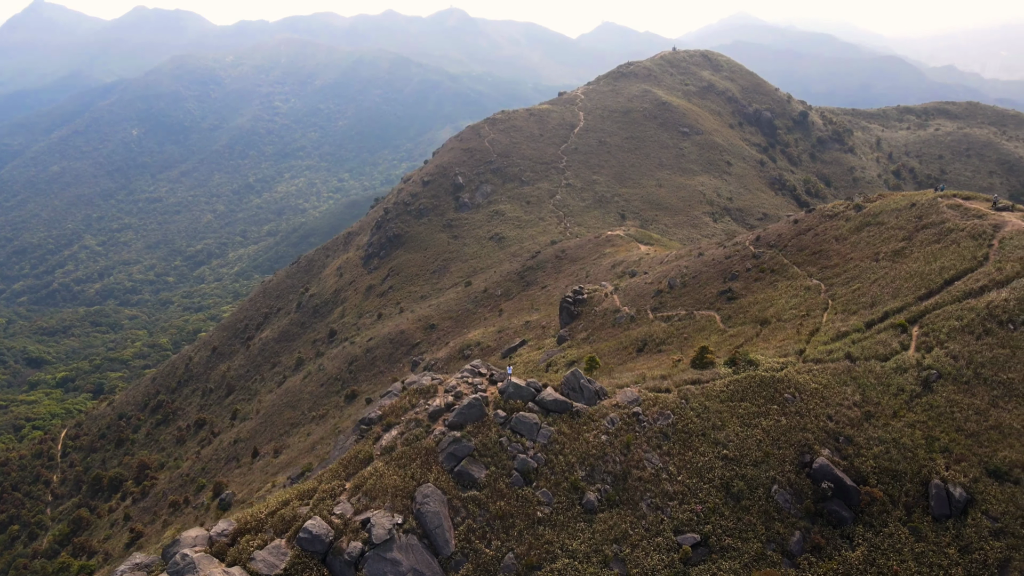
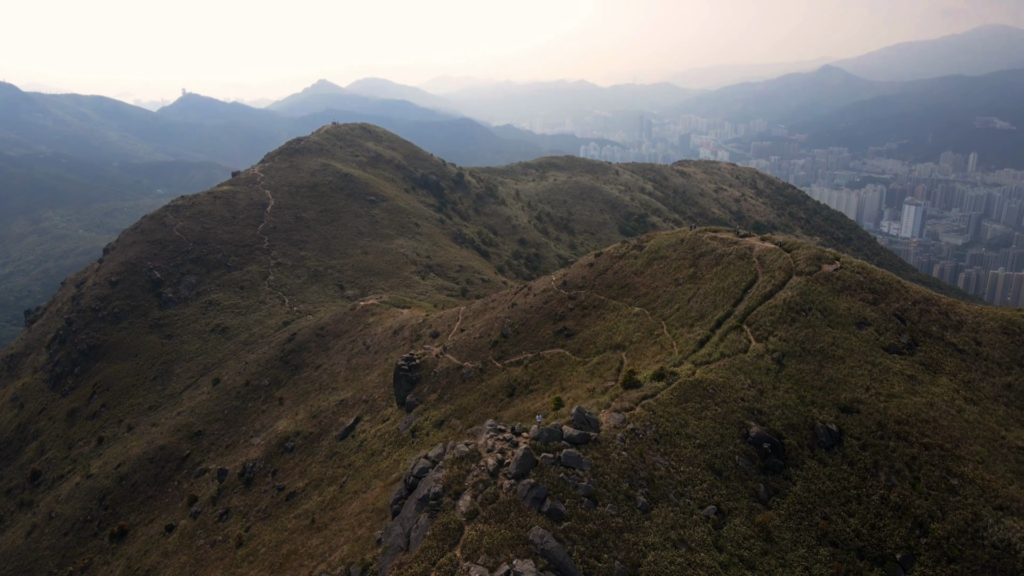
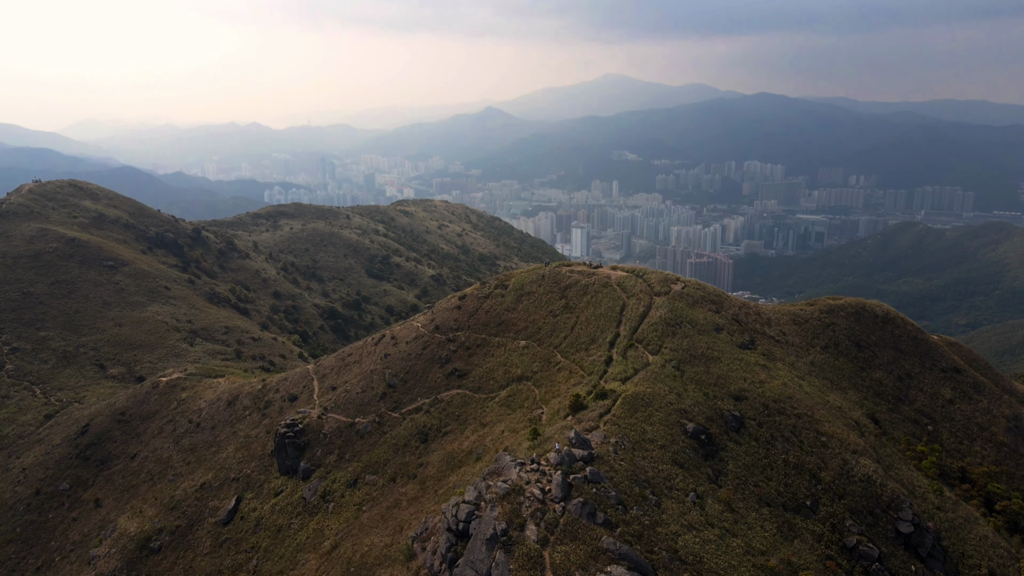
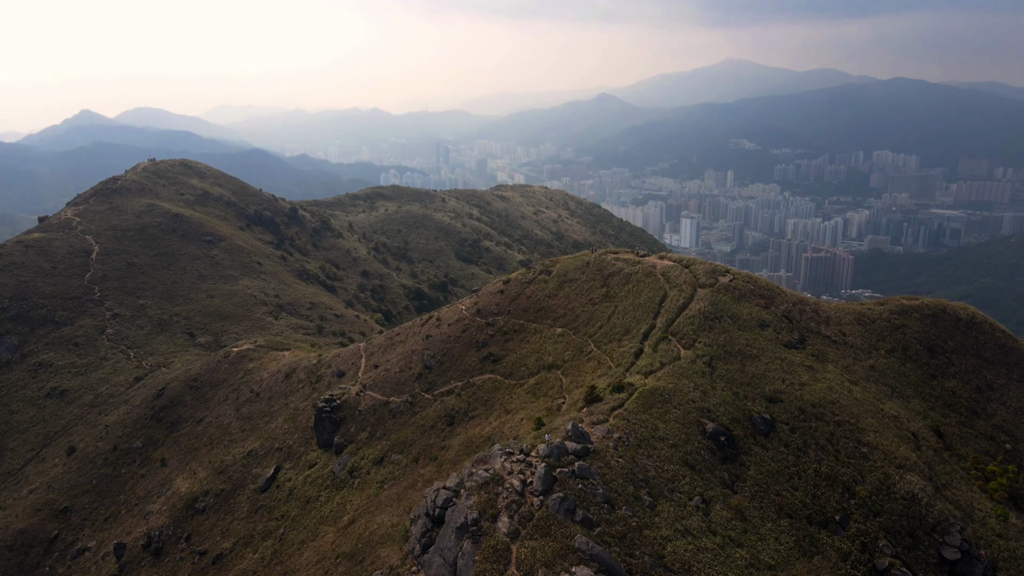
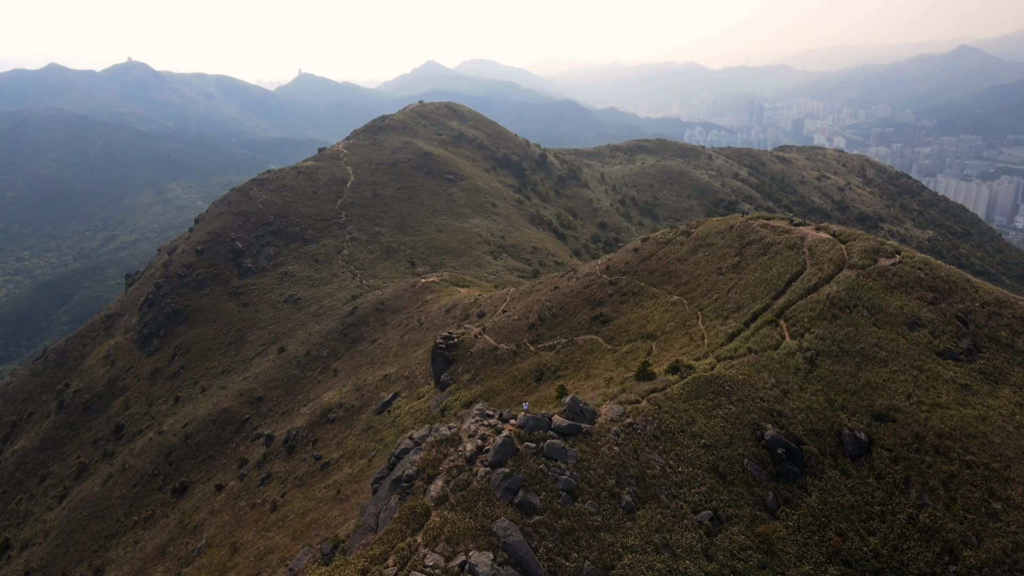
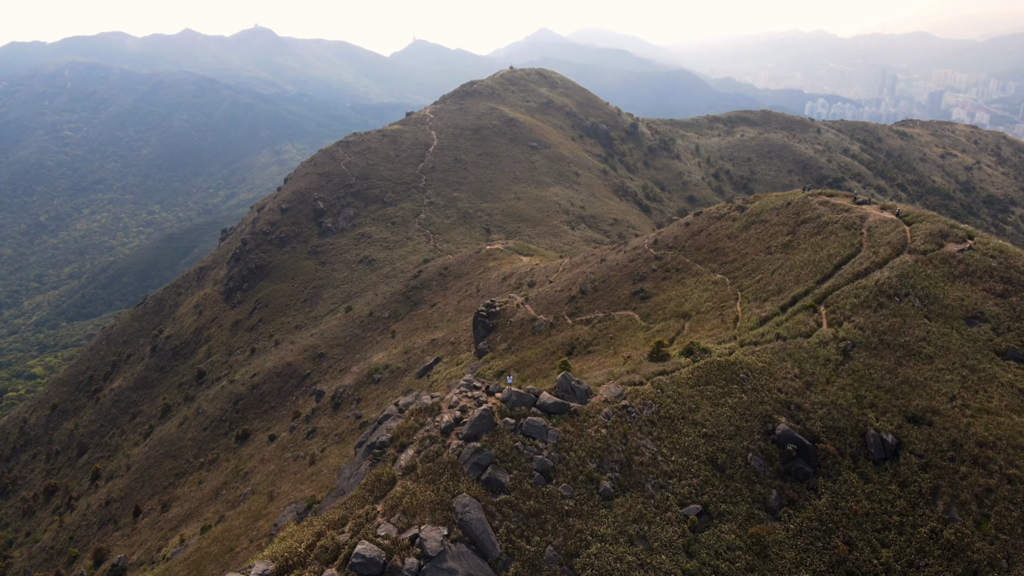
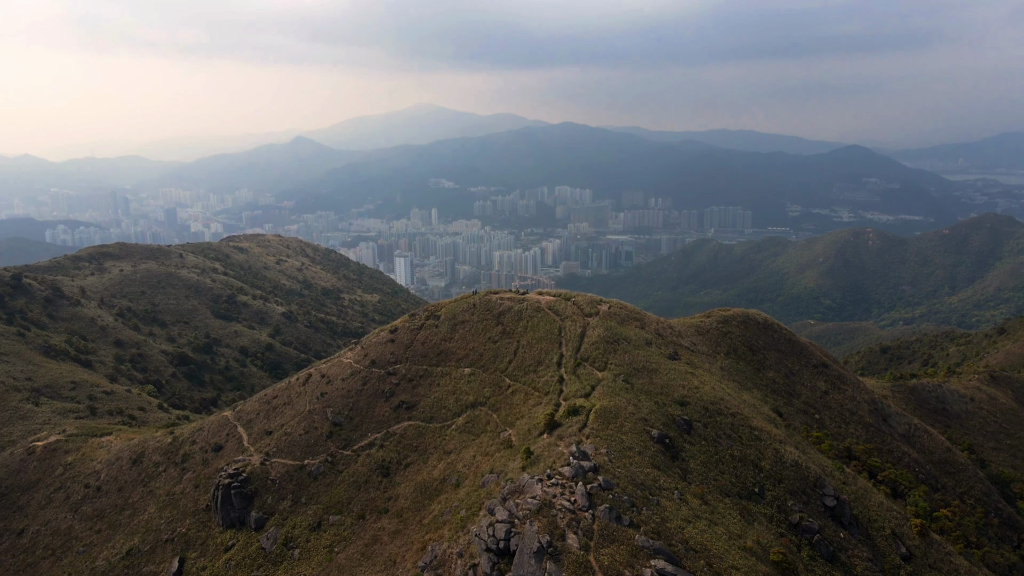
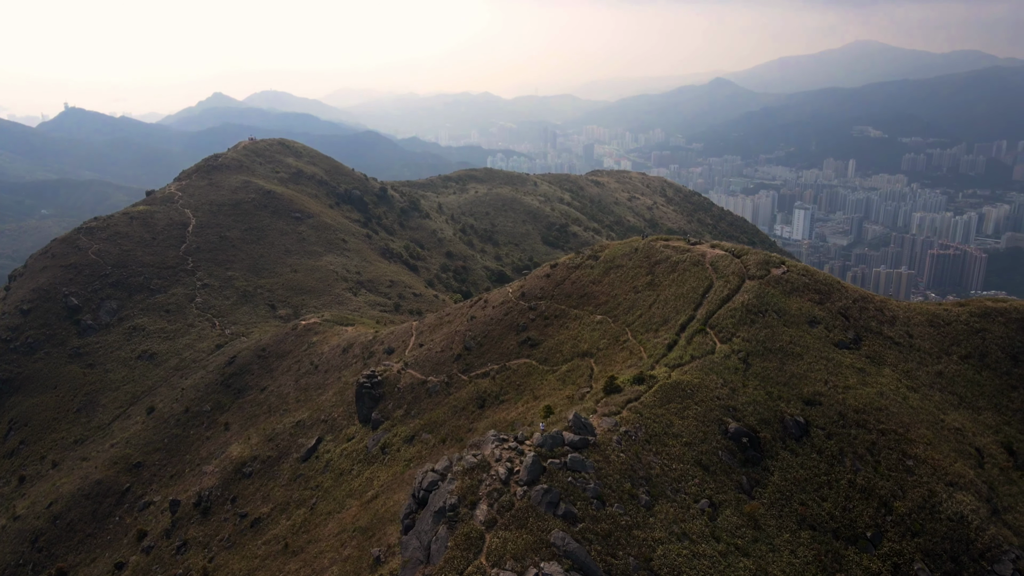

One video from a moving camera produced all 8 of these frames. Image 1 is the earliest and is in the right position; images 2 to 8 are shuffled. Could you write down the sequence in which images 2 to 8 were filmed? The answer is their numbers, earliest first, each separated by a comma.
6, 5, 2, 8, 4, 3, 7
